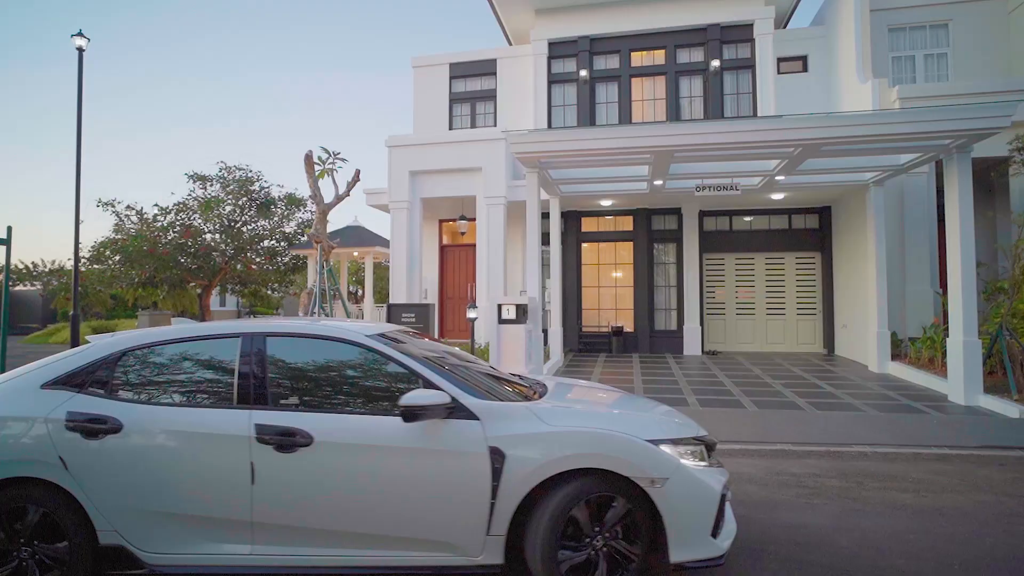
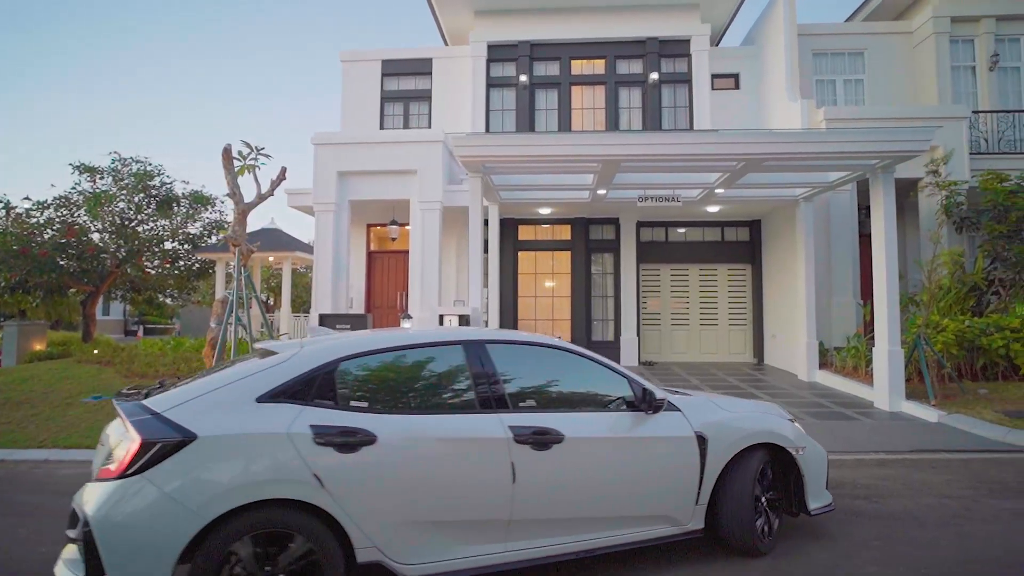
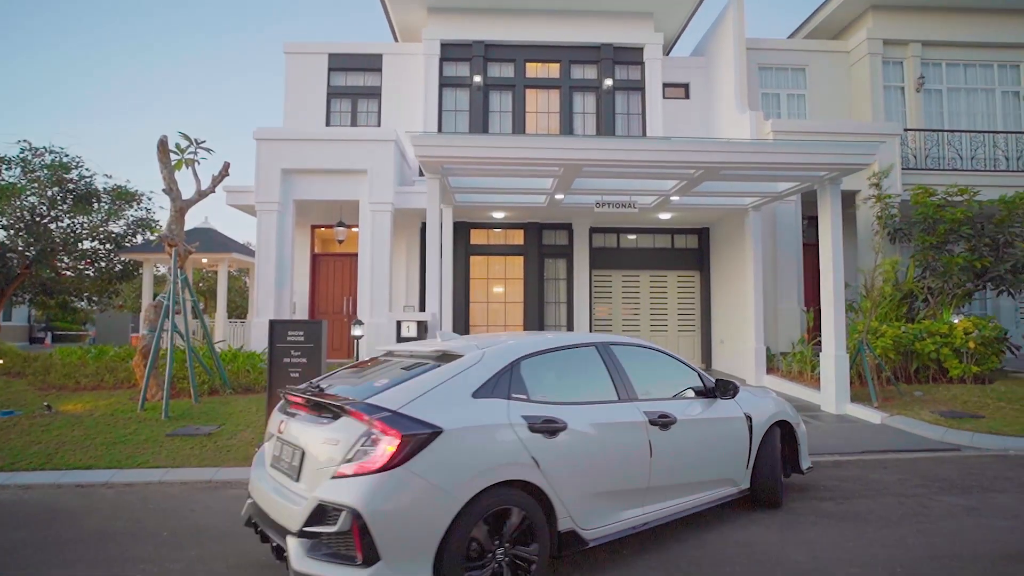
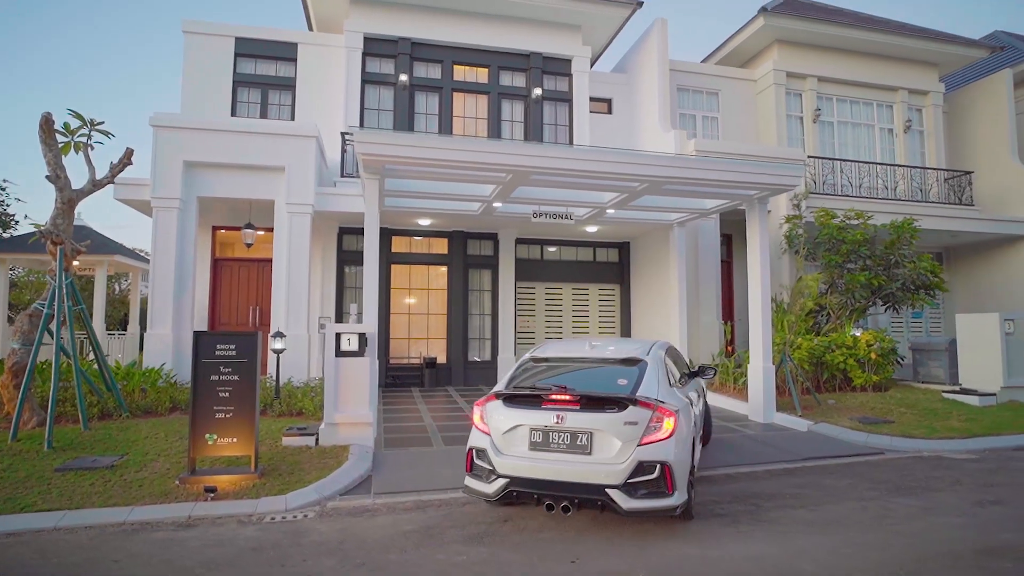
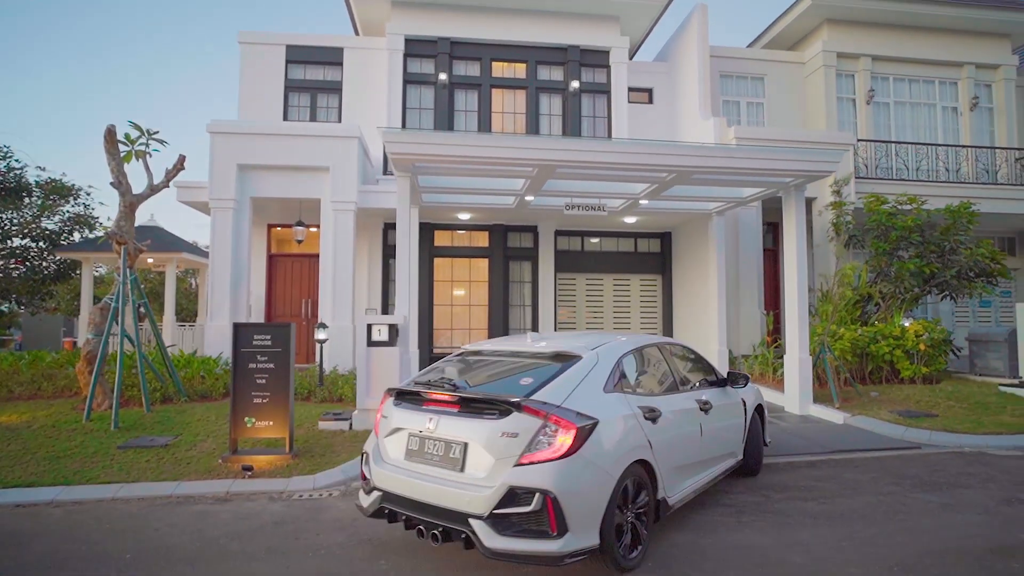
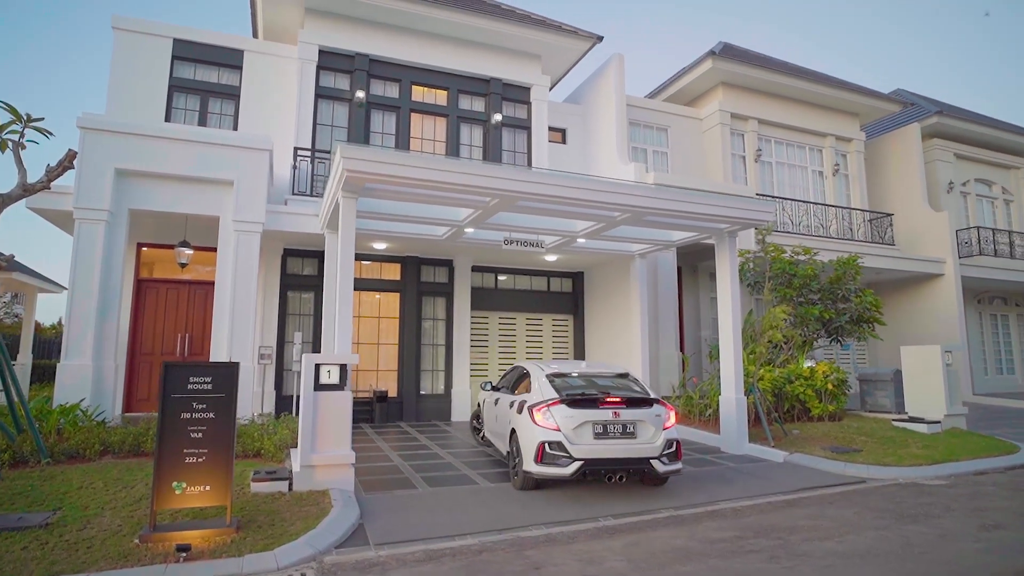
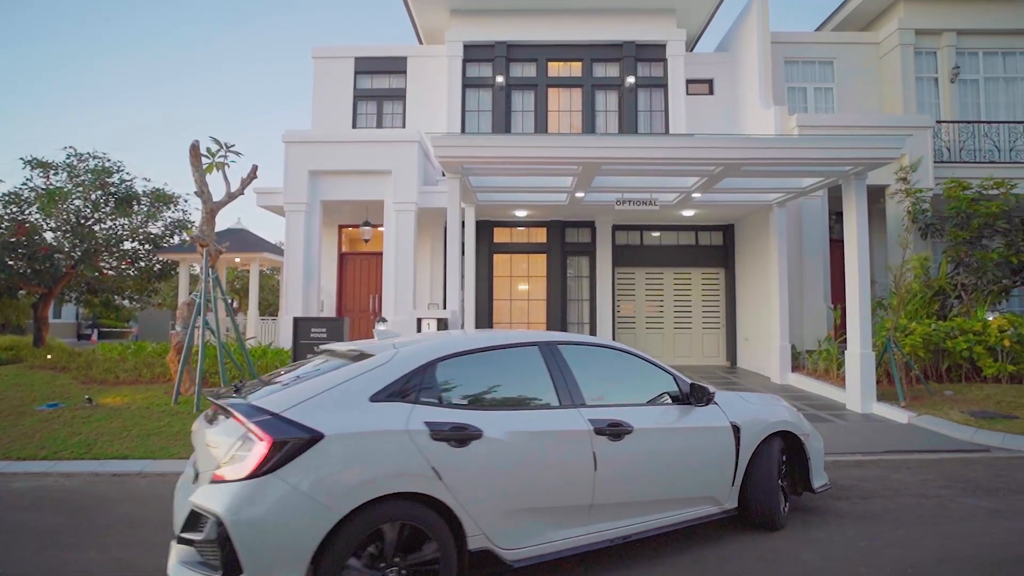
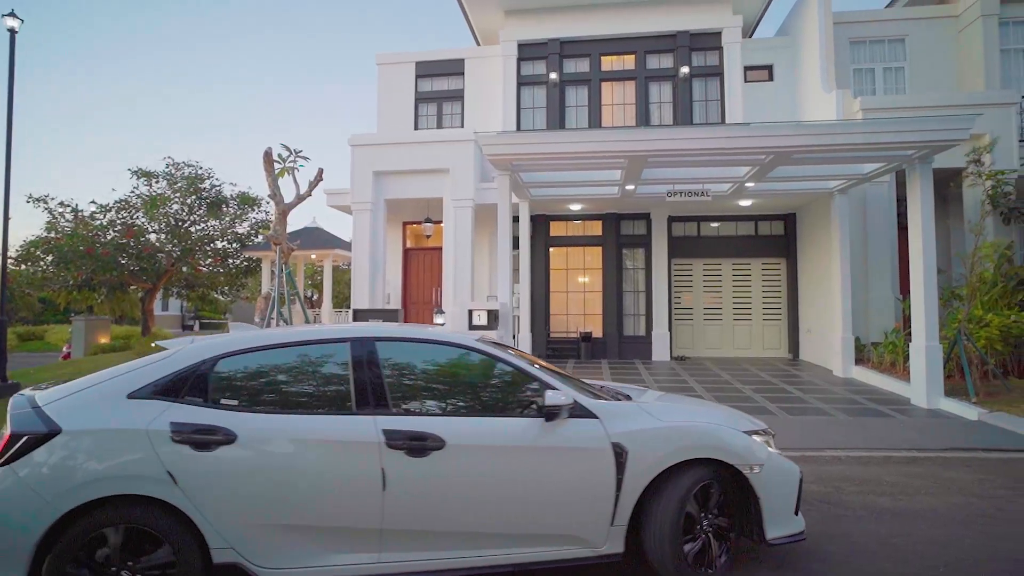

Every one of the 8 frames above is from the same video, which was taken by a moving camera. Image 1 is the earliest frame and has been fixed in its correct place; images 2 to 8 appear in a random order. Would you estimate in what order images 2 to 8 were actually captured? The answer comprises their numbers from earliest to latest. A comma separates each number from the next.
8, 2, 7, 3, 5, 4, 6
